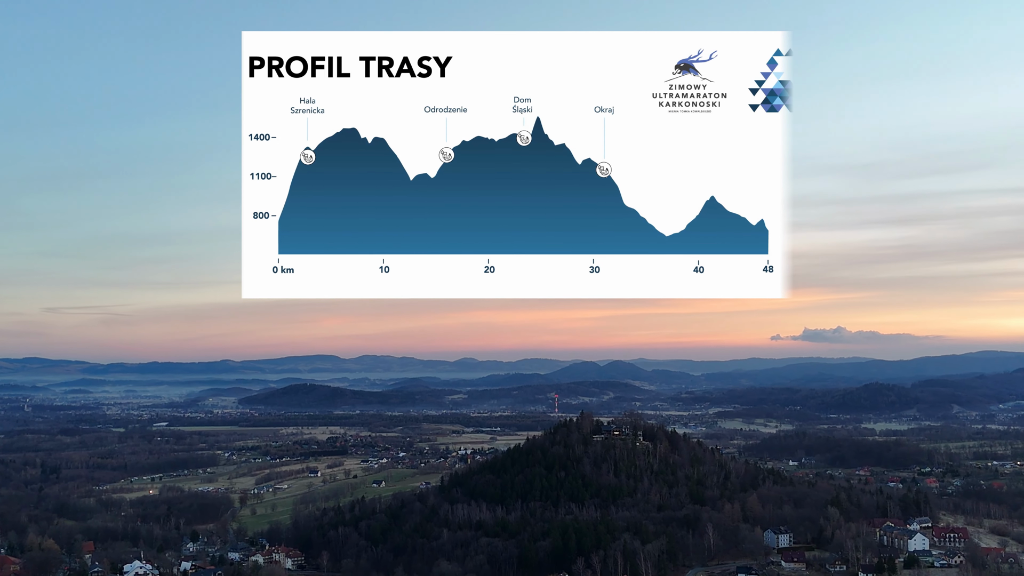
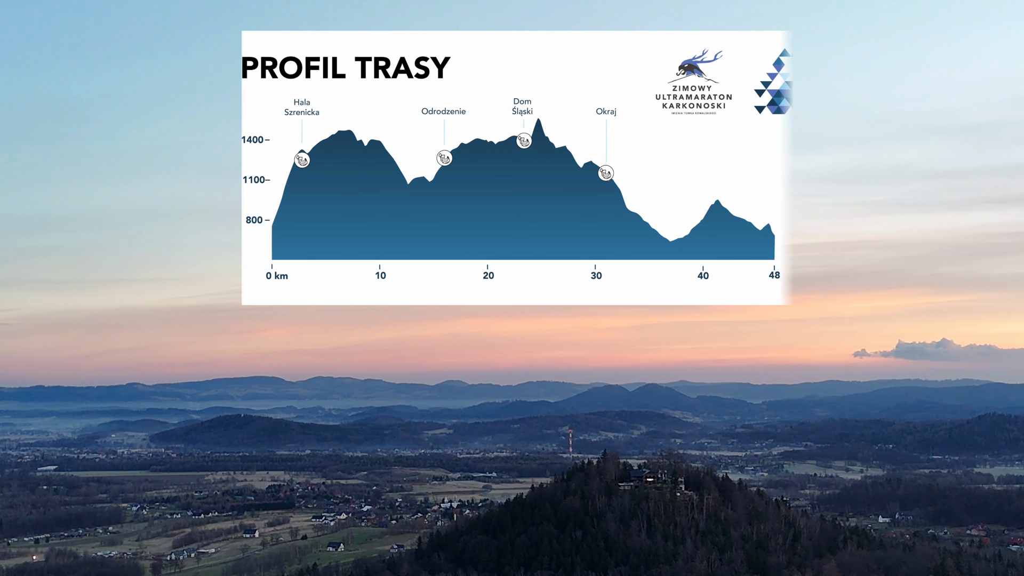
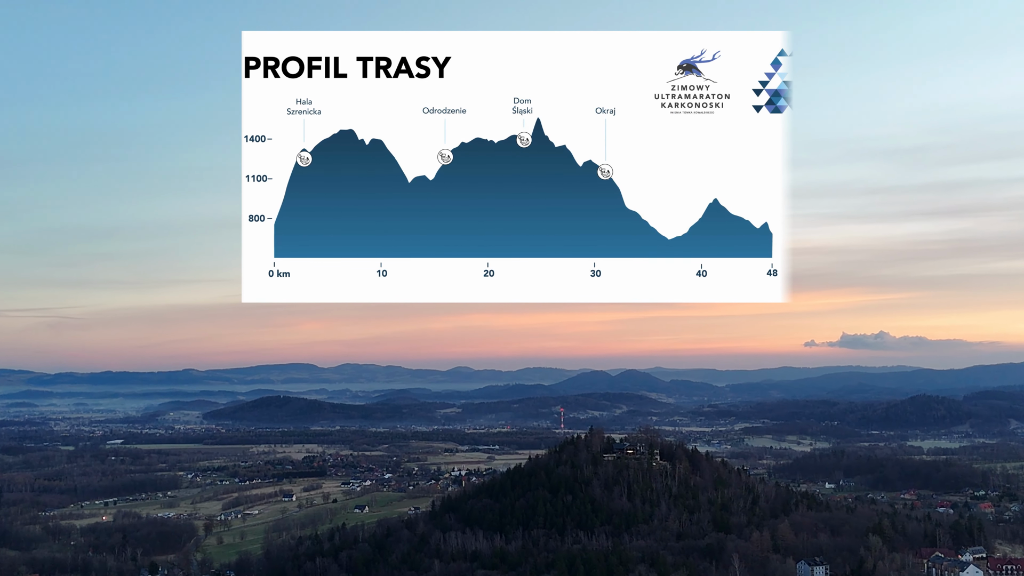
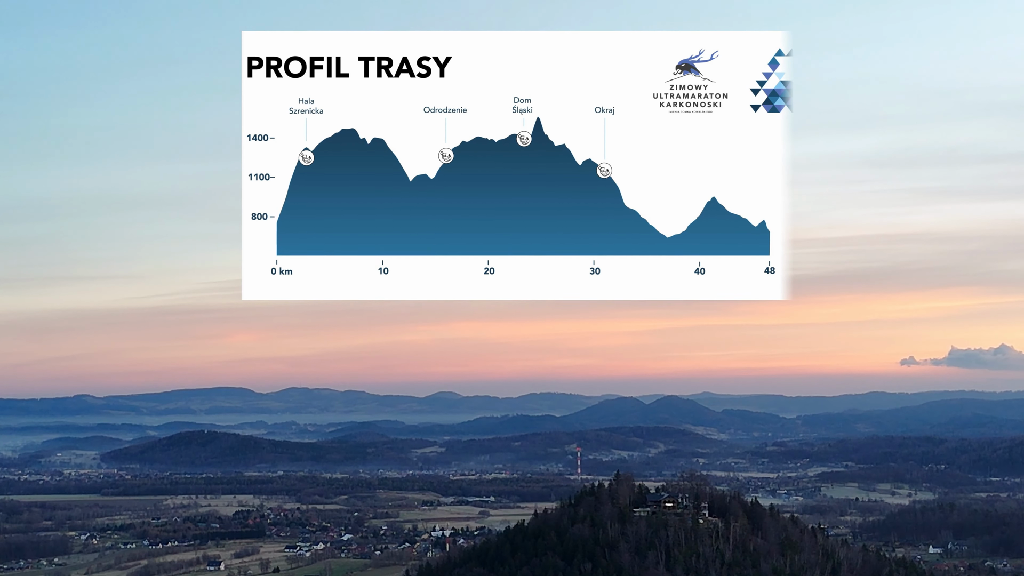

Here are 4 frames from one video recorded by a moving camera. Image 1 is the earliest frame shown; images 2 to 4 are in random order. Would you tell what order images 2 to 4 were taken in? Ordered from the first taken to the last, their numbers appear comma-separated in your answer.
3, 2, 4
